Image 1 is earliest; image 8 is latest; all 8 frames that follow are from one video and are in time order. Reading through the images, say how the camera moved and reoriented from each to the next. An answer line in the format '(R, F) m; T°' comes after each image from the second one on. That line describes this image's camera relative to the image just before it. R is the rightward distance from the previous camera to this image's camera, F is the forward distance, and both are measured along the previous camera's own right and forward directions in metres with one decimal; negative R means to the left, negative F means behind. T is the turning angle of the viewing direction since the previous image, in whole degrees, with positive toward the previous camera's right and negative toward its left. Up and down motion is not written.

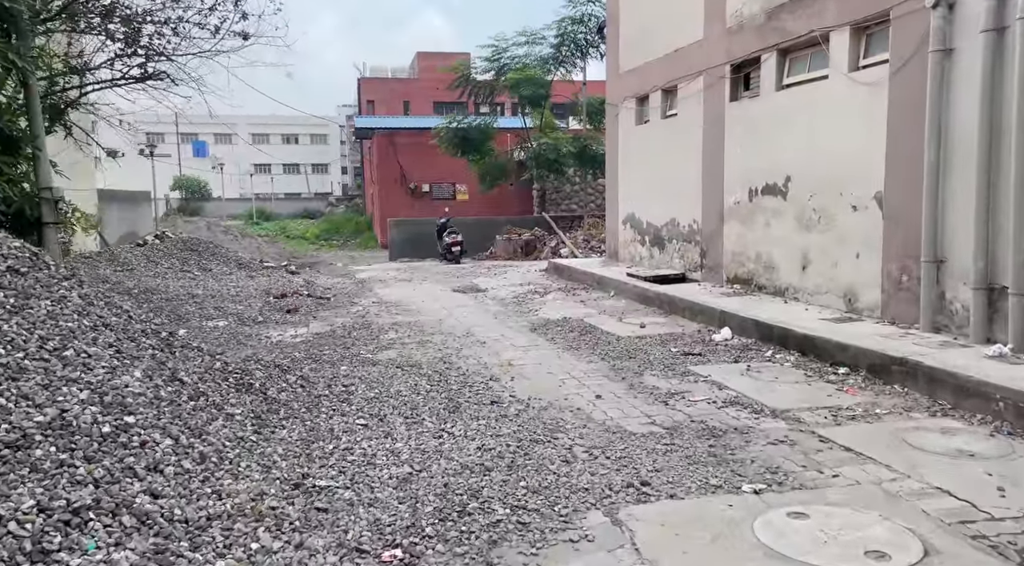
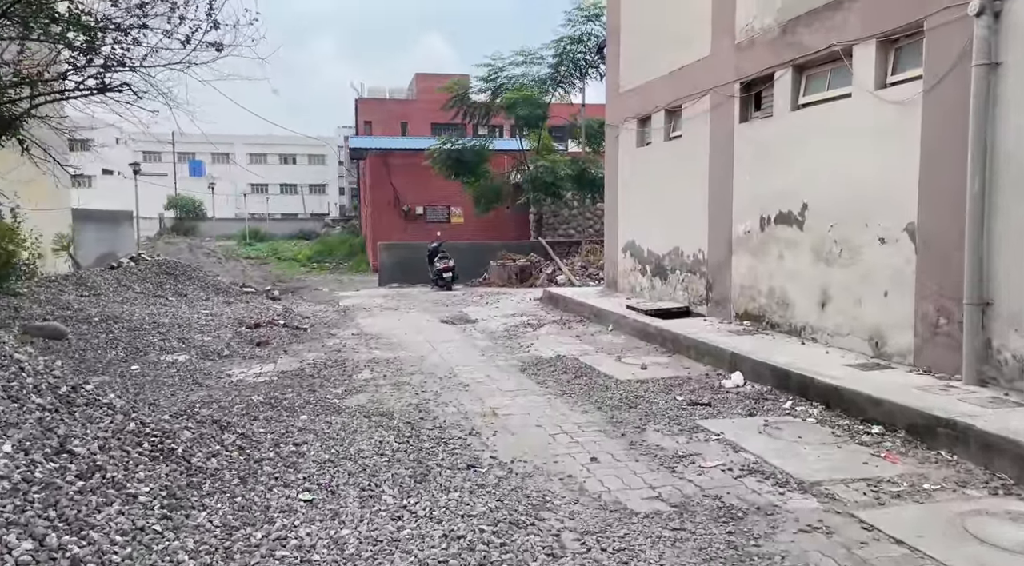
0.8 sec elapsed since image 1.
(+0.1, +0.8) m; 0°
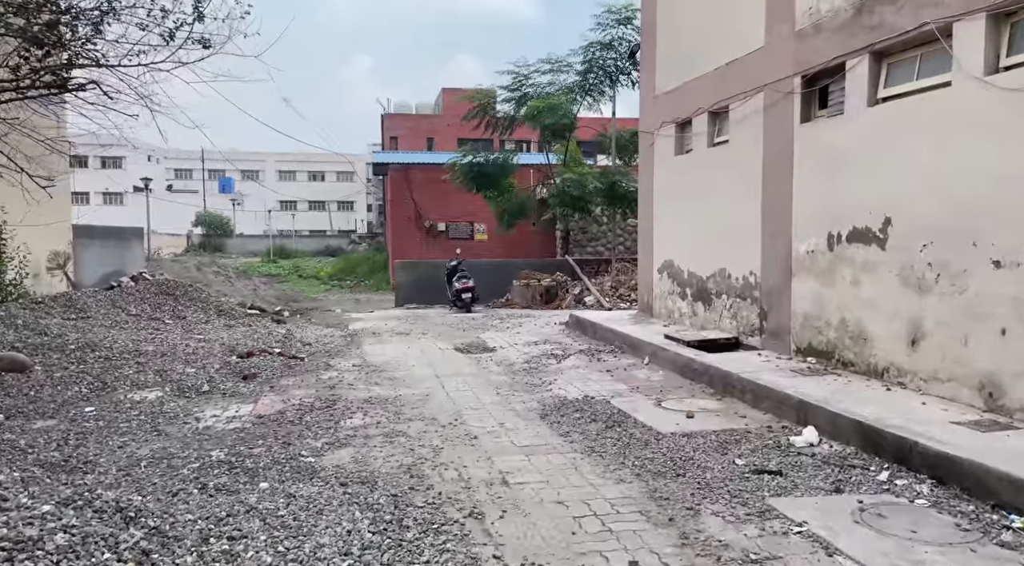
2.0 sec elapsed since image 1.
(+0.1, +1.2) m; -2°
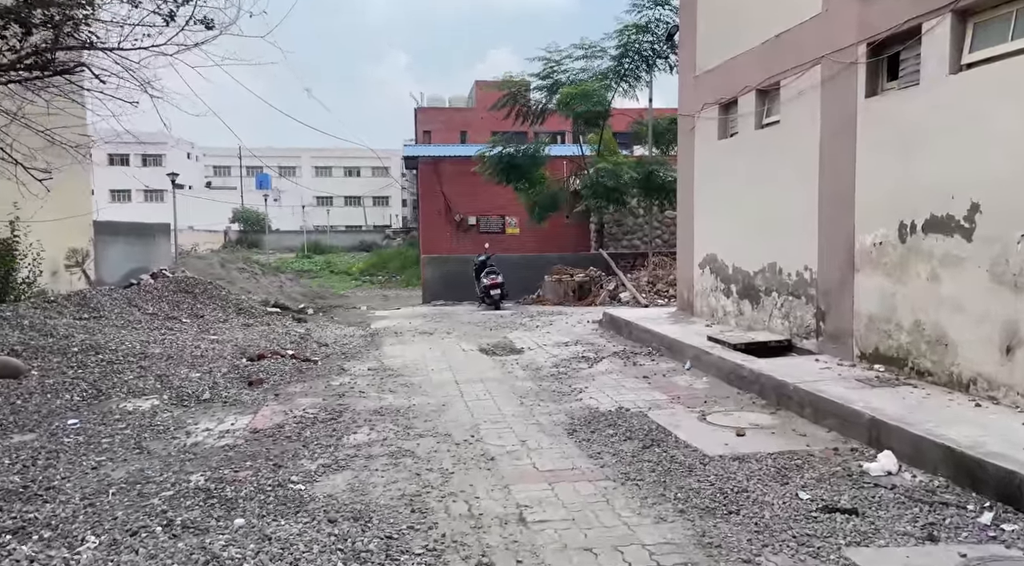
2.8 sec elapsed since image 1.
(+0.1, +0.8) m; -2°
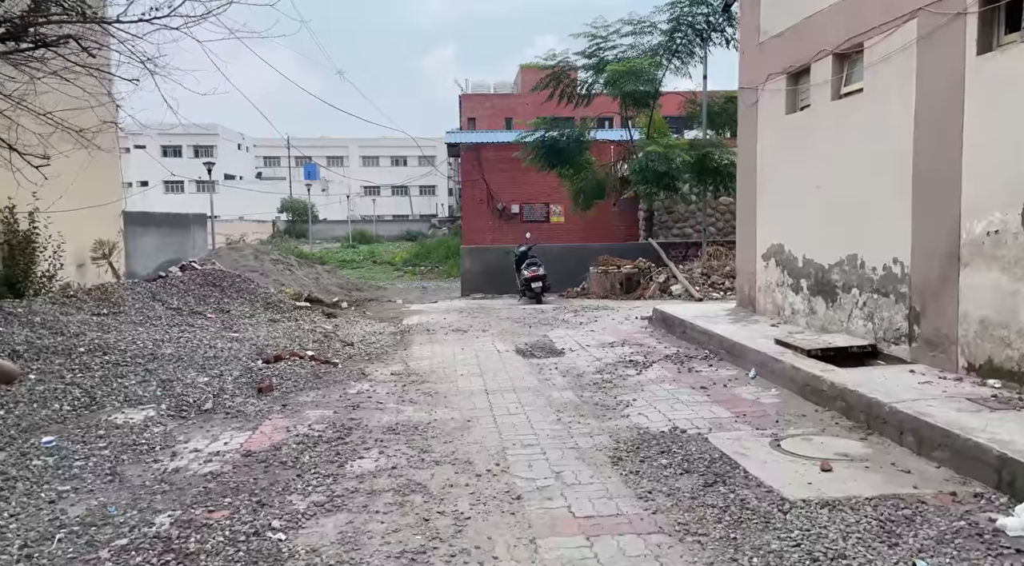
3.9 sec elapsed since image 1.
(+0.1, +0.9) m; -3°
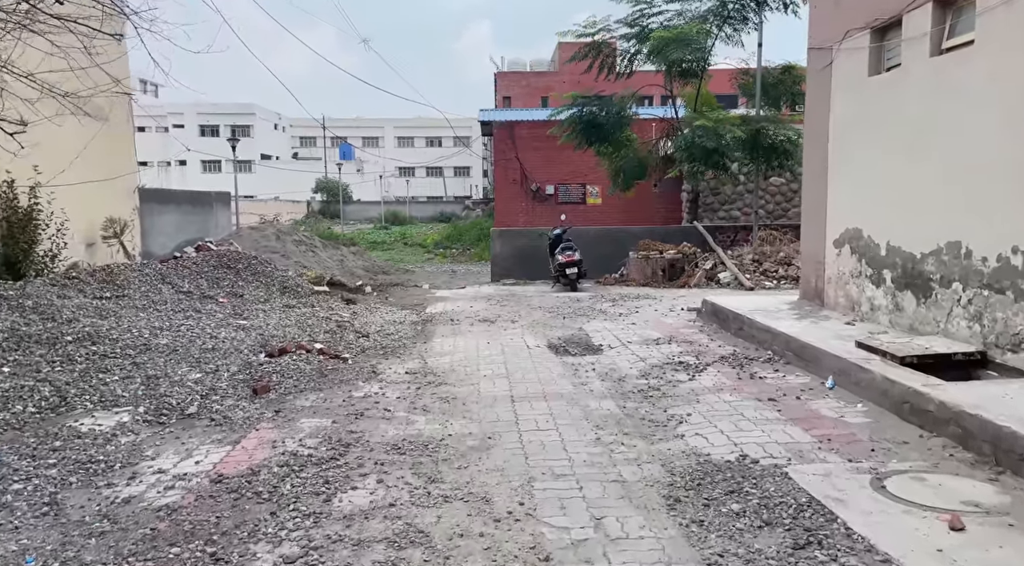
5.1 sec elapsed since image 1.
(0.0, +1.0) m; -2°
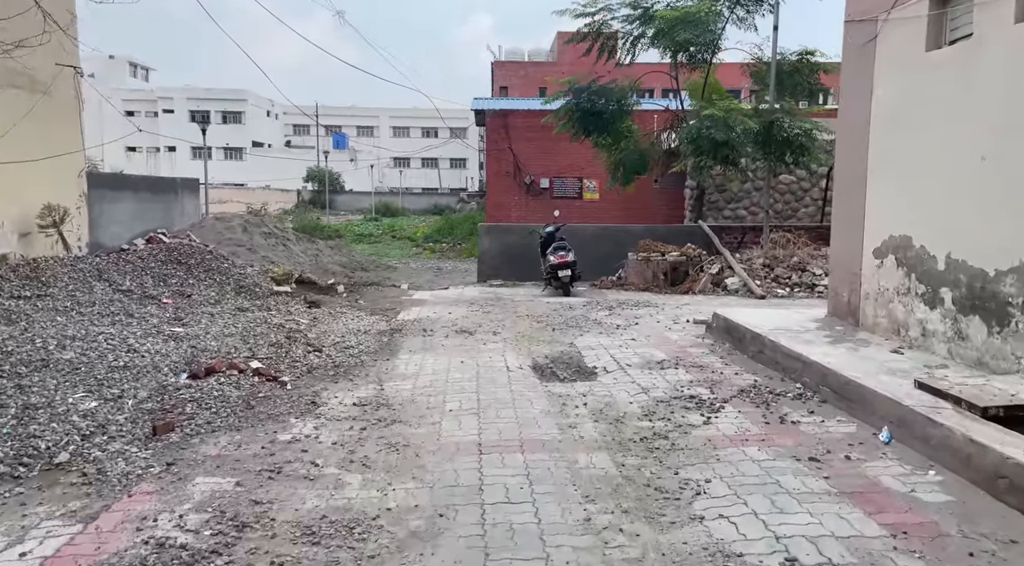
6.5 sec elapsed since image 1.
(+0.1, +1.3) m; 0°
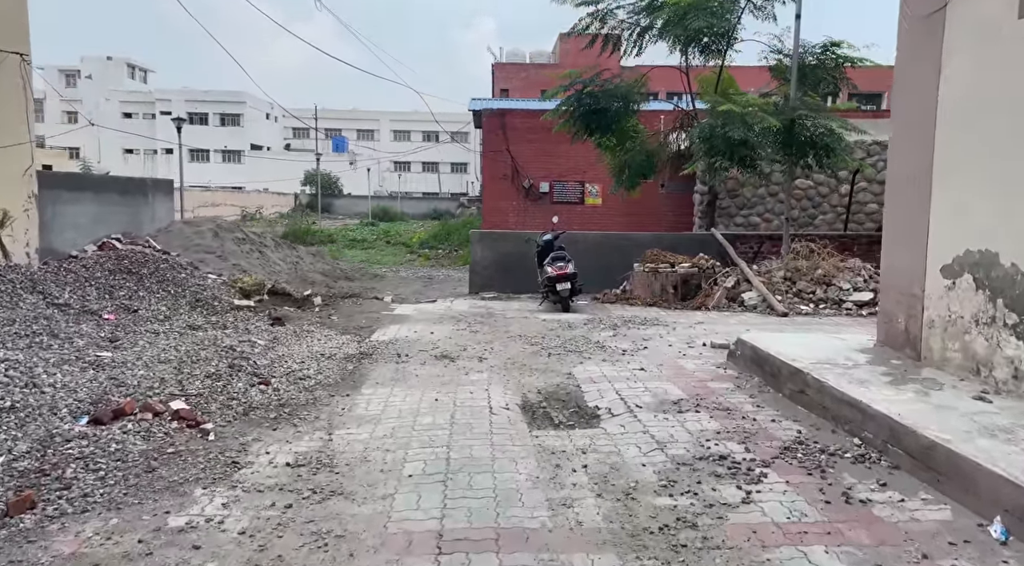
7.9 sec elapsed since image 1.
(+0.1, +1.3) m; 0°
